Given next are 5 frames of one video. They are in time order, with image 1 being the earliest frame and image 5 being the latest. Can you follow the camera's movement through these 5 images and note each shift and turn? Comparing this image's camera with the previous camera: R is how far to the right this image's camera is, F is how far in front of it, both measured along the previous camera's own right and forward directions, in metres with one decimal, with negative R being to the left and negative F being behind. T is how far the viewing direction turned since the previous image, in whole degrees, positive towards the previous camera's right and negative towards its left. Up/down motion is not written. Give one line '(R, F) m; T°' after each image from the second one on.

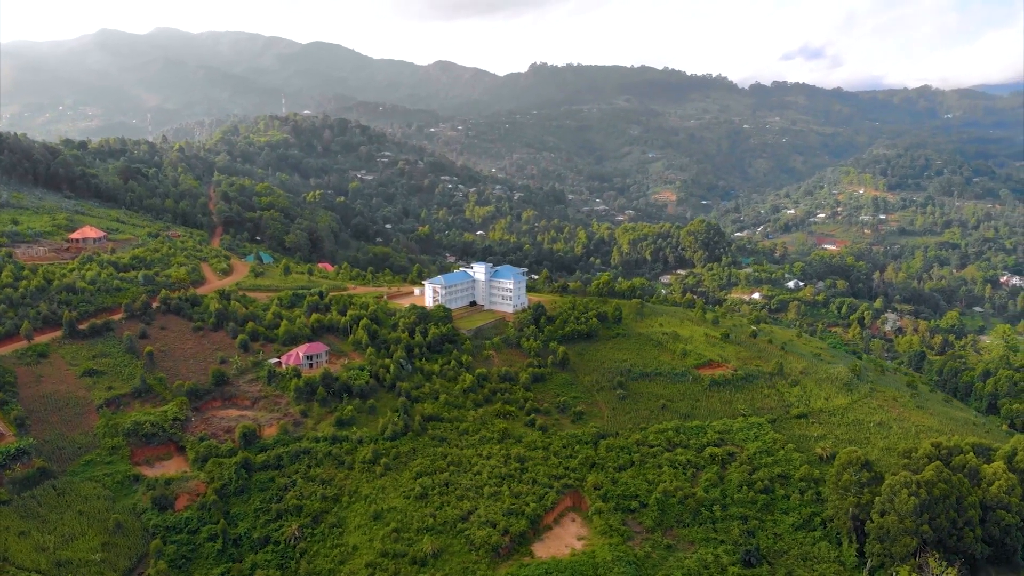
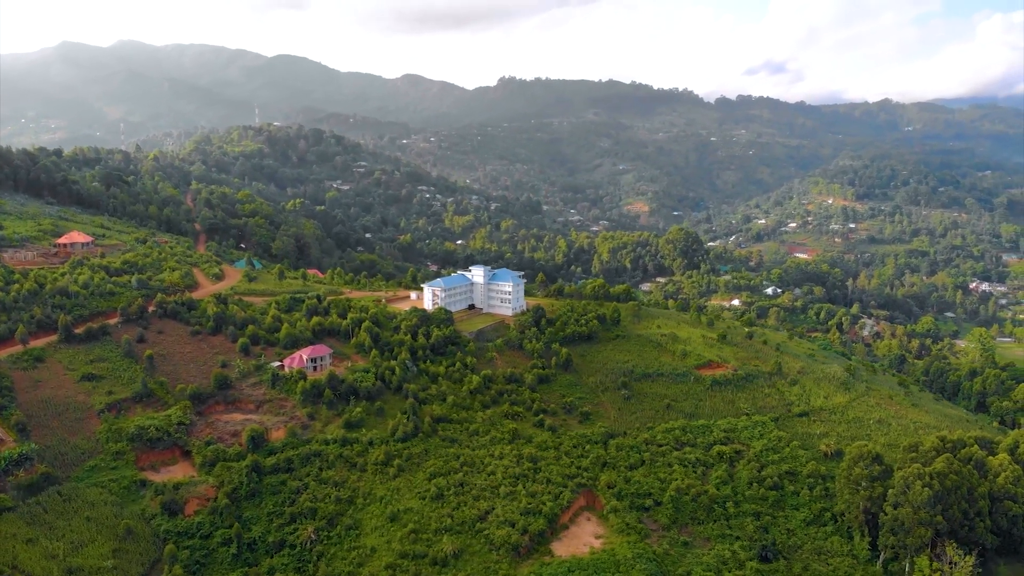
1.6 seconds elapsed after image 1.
(-1.2, +0.1) m; +2°
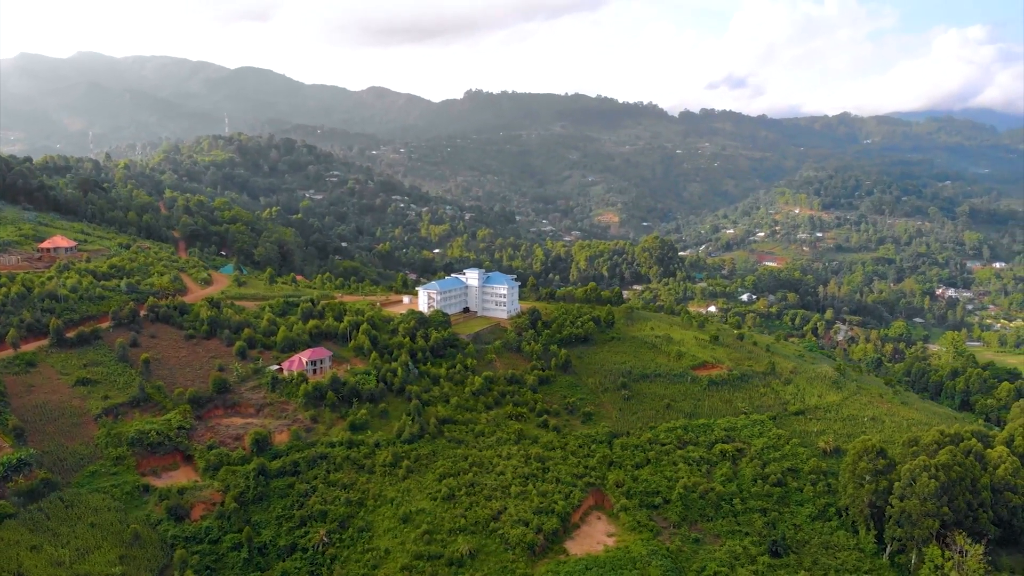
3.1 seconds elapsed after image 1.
(-1.2, +0.1) m; +2°
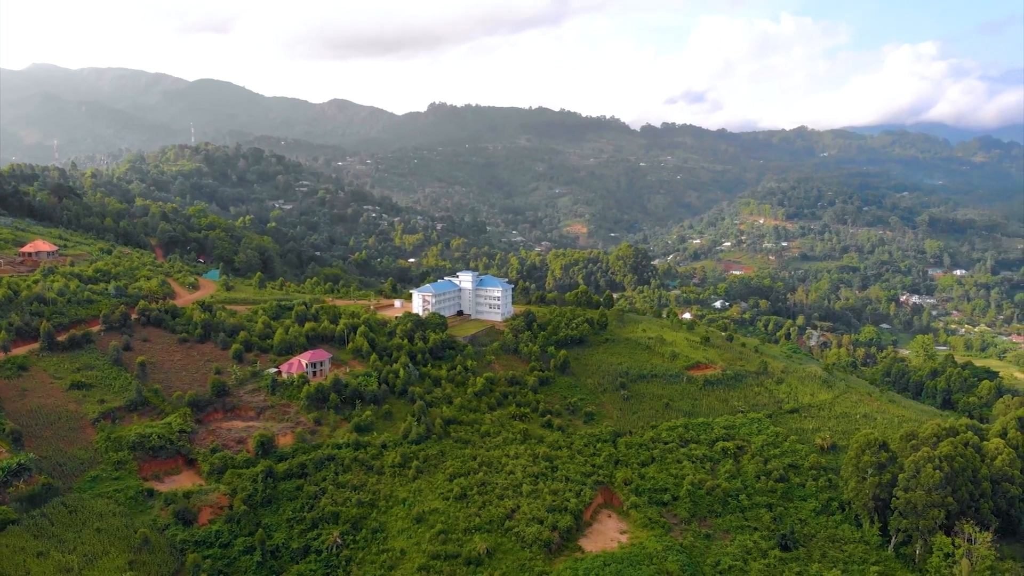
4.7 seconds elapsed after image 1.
(-1.3, +0.1) m; +2°
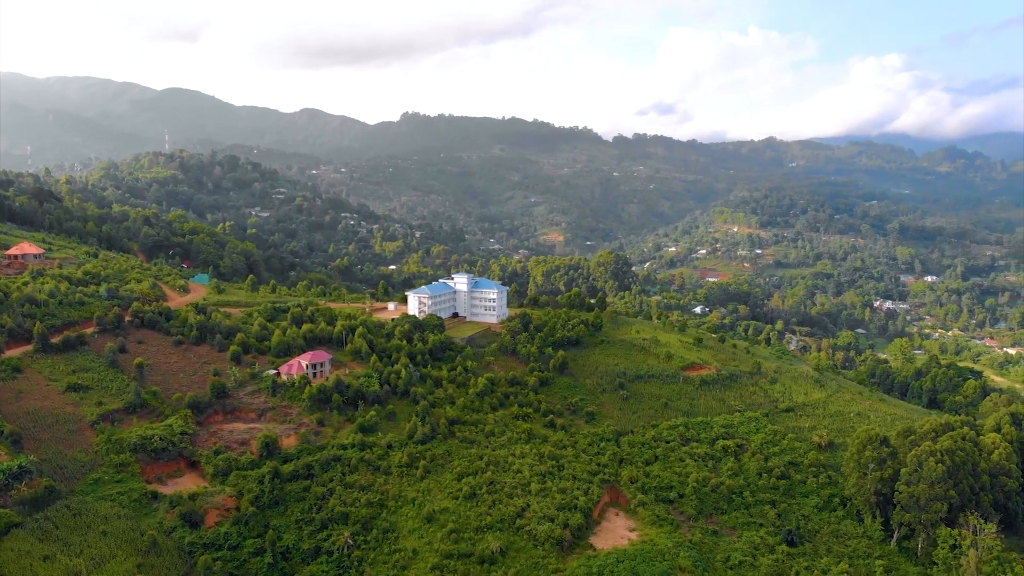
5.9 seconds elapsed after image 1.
(-0.9, 0.0) m; +2°
